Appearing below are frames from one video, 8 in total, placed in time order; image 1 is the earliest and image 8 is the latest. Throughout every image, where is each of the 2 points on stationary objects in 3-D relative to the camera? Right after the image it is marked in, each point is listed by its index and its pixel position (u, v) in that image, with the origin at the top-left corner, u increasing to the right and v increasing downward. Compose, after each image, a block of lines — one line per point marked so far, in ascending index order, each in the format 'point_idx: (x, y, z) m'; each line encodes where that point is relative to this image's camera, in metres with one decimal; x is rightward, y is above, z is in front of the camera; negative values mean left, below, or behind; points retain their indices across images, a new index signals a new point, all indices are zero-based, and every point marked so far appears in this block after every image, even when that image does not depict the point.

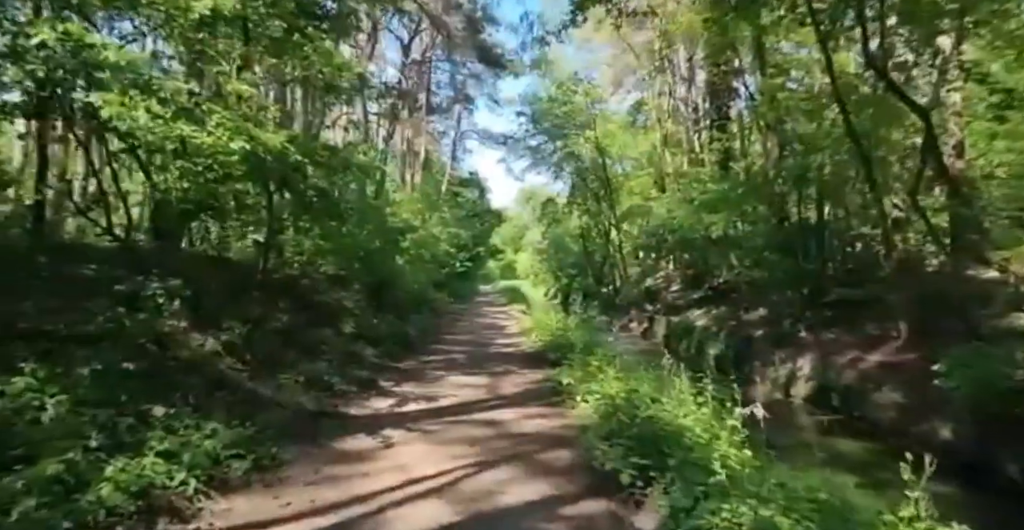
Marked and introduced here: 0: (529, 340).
0: (+0.4, -1.9, +15.3) m
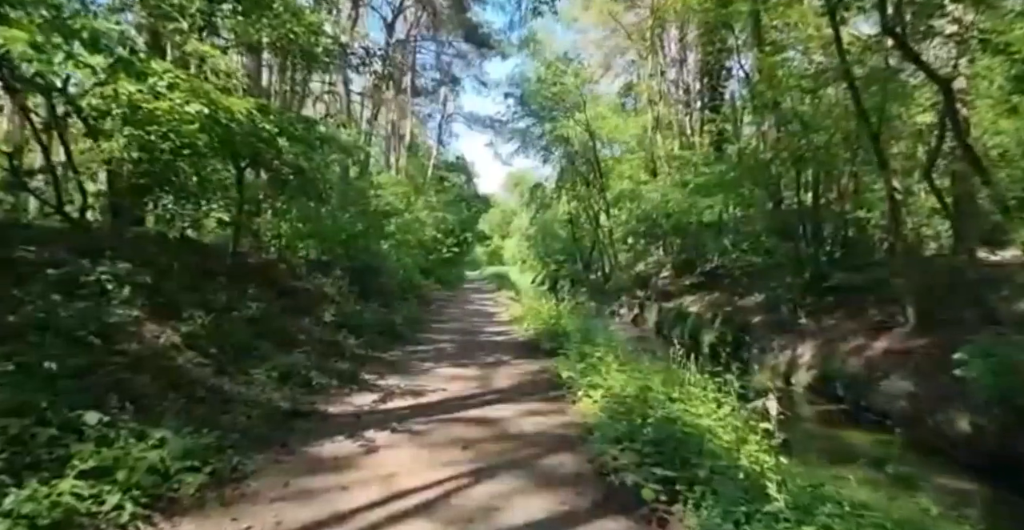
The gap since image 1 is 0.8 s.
0: (+0.2, -1.5, +14.8) m
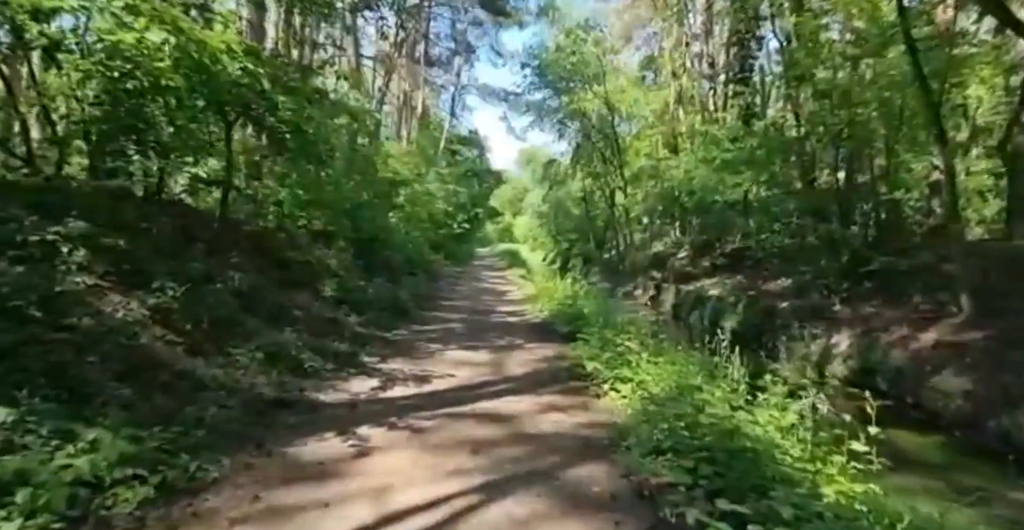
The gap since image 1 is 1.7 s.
0: (+0.5, -1.0, +14.0) m
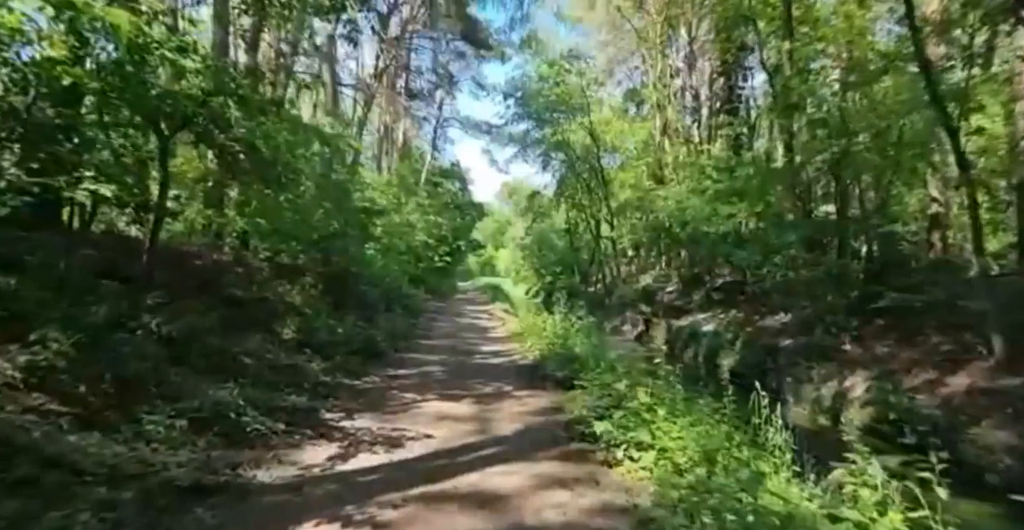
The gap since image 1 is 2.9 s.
0: (+0.1, -1.7, +13.0) m
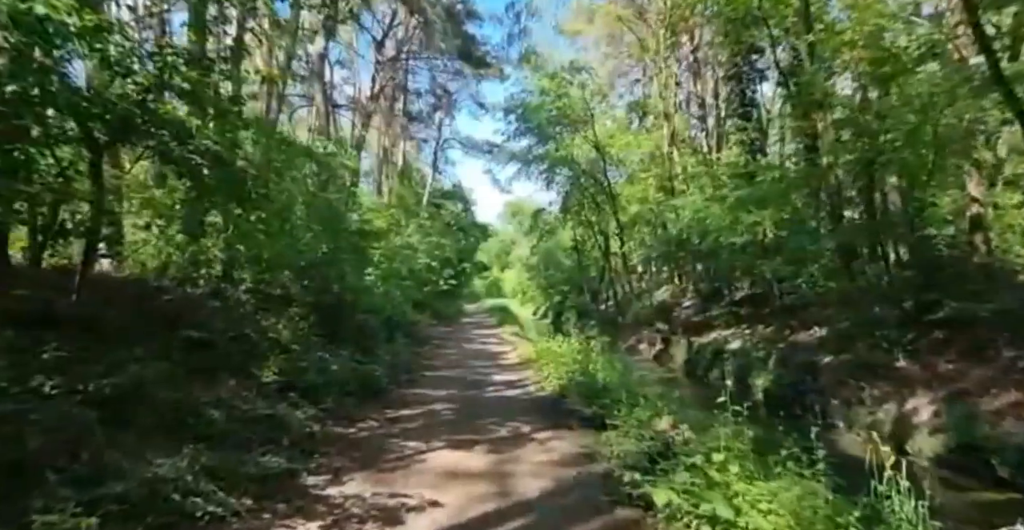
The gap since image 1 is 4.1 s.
0: (+0.4, -2.2, +11.8) m
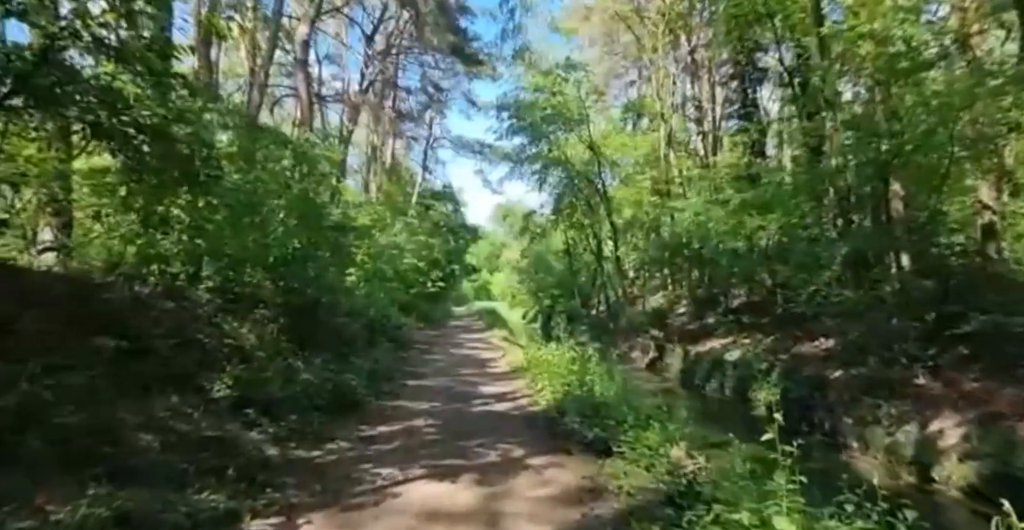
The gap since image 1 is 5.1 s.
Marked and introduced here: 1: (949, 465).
0: (+0.2, -2.2, +11.0) m
1: (+5.4, -2.5, +7.4) m
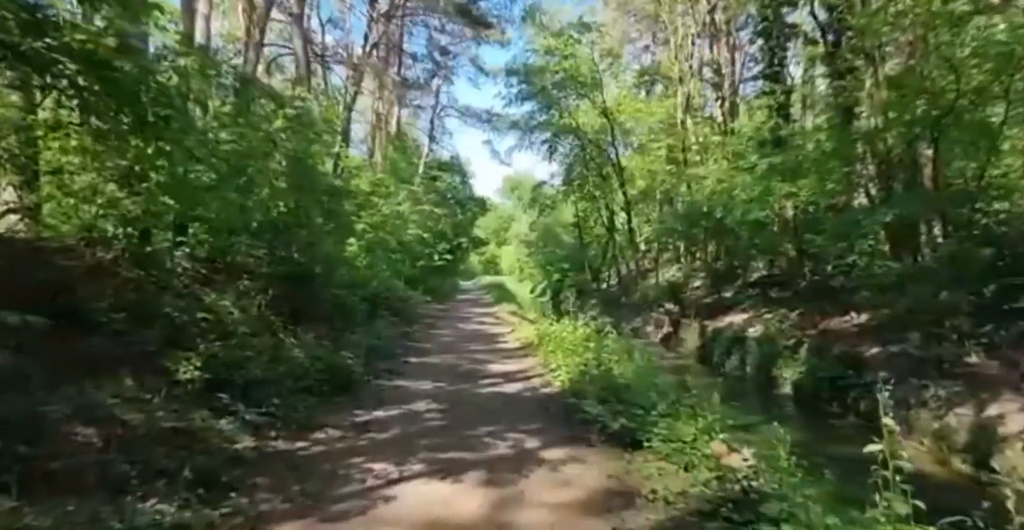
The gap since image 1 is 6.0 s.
0: (+0.4, -1.7, +10.2) m
1: (+5.5, -2.1, +6.6) m
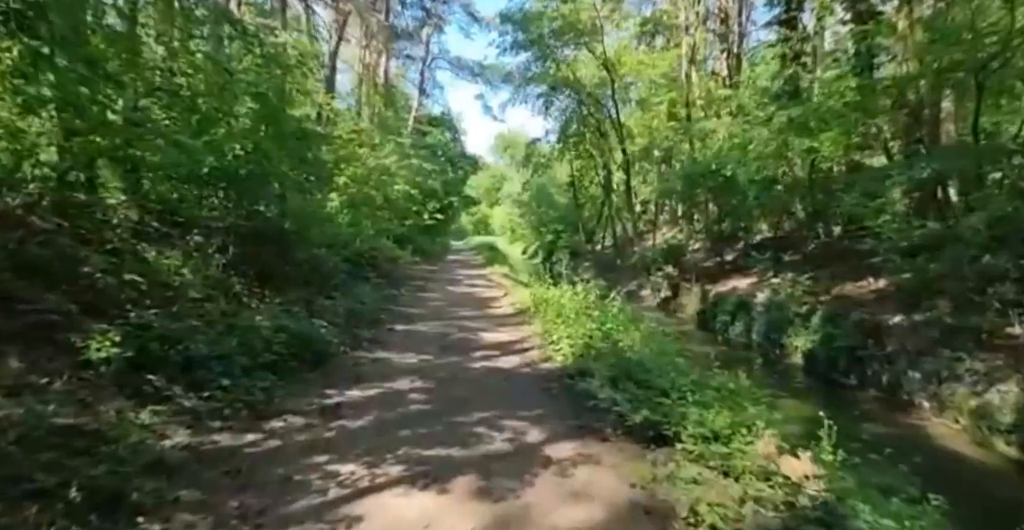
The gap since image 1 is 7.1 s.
0: (+0.3, -1.0, +9.3) m
1: (+5.5, -1.7, +5.8) m
